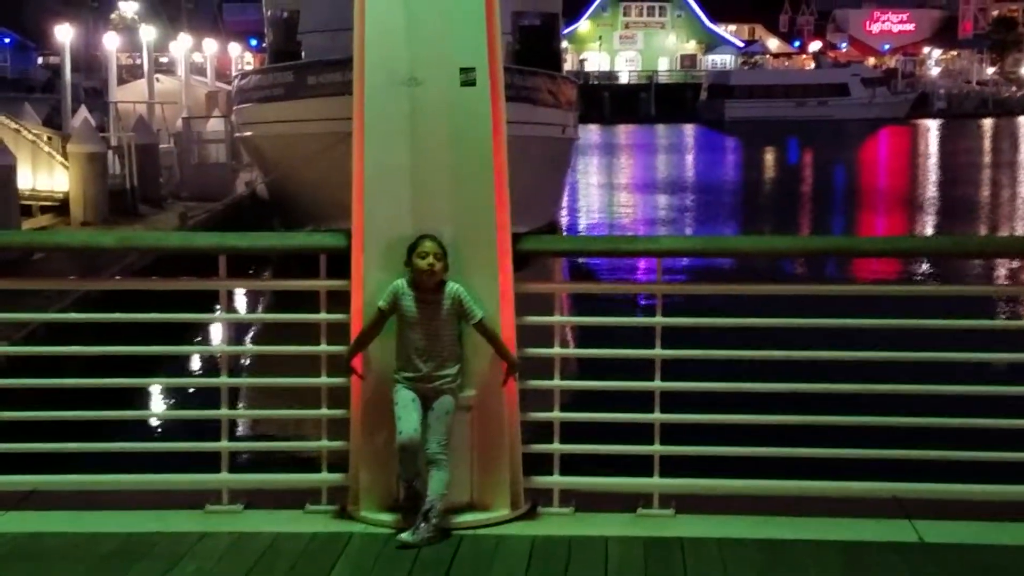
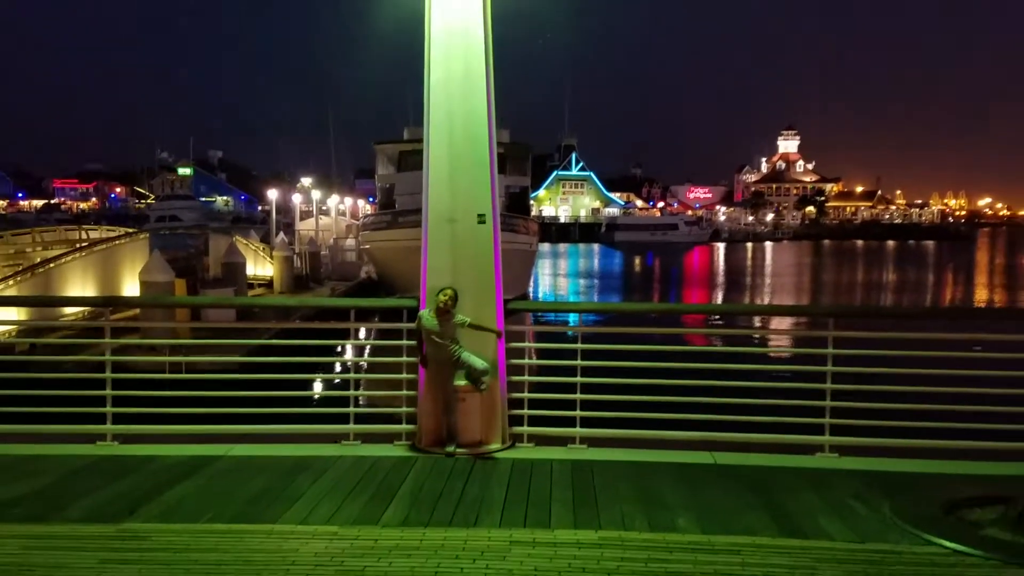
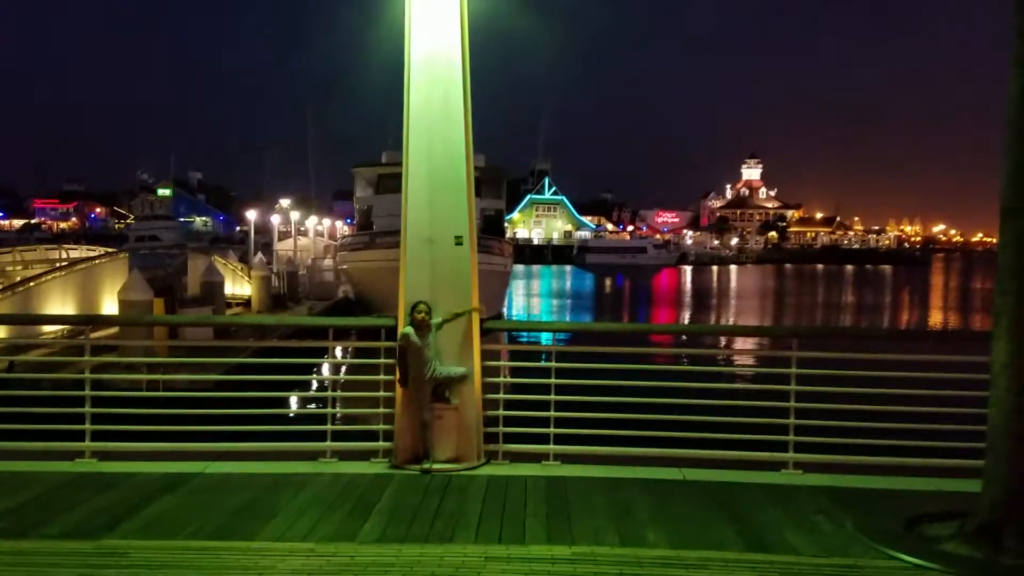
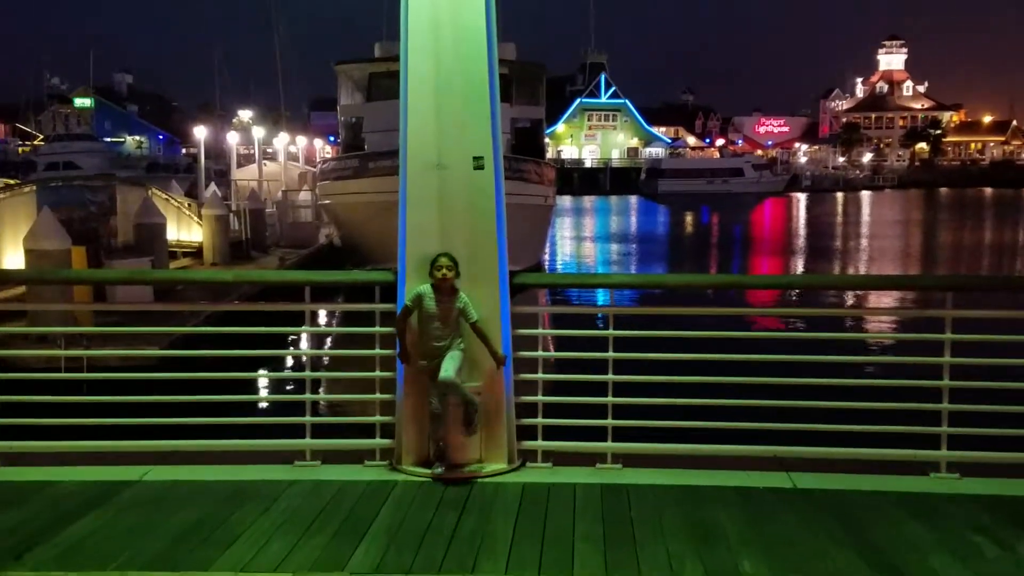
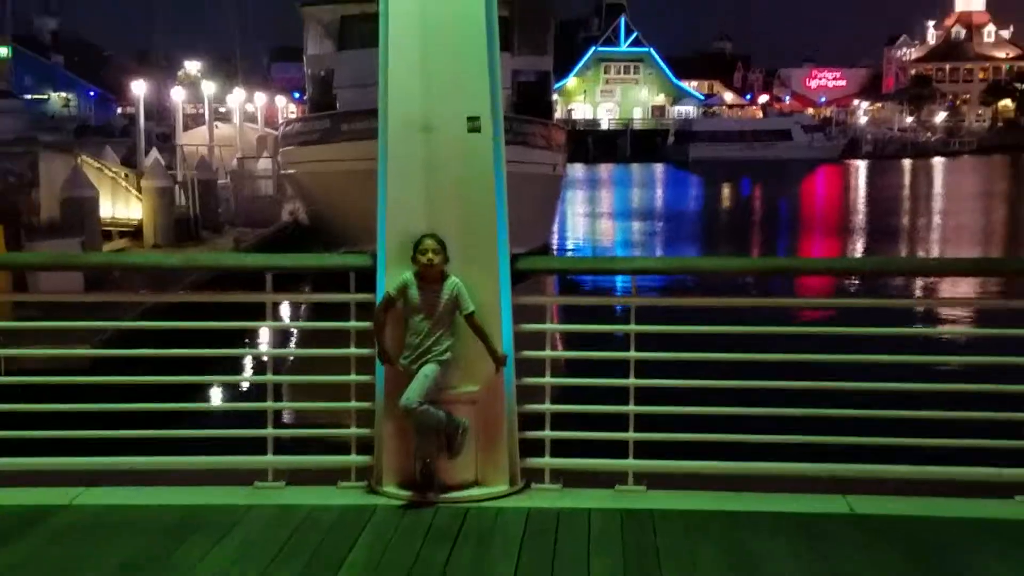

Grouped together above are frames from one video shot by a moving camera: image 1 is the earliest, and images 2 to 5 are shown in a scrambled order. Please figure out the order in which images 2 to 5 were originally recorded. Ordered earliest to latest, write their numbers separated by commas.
5, 4, 2, 3
